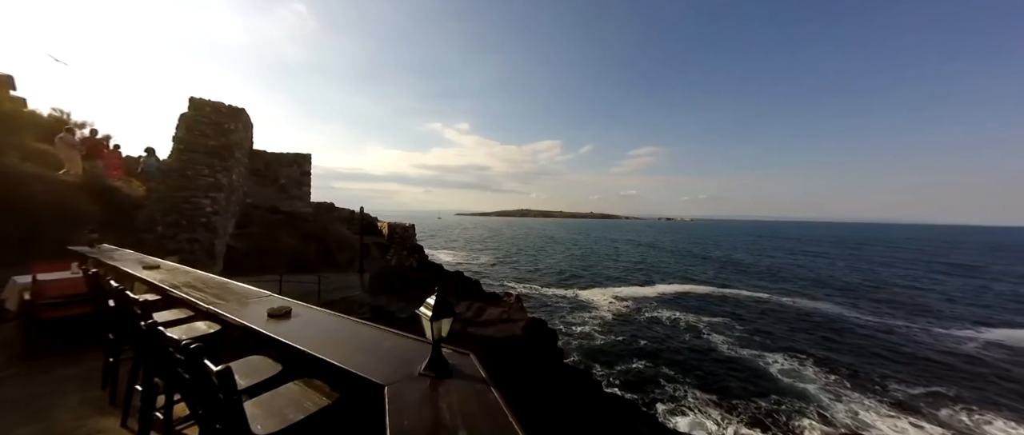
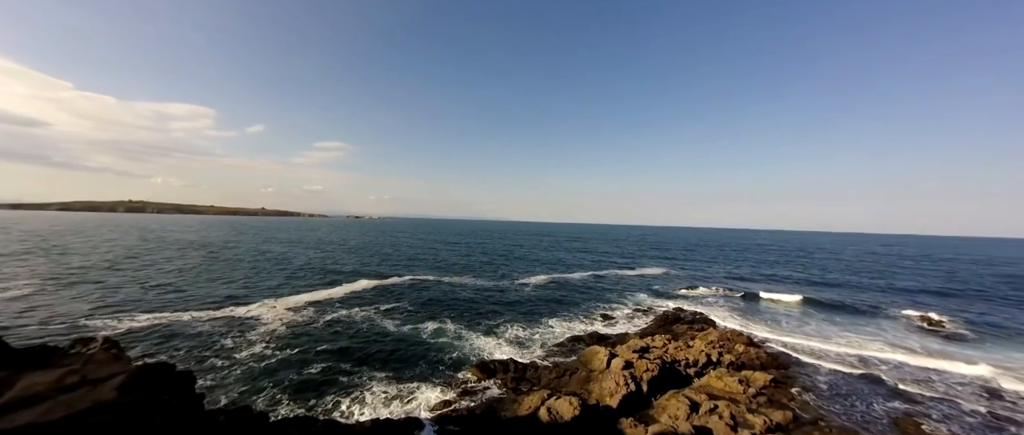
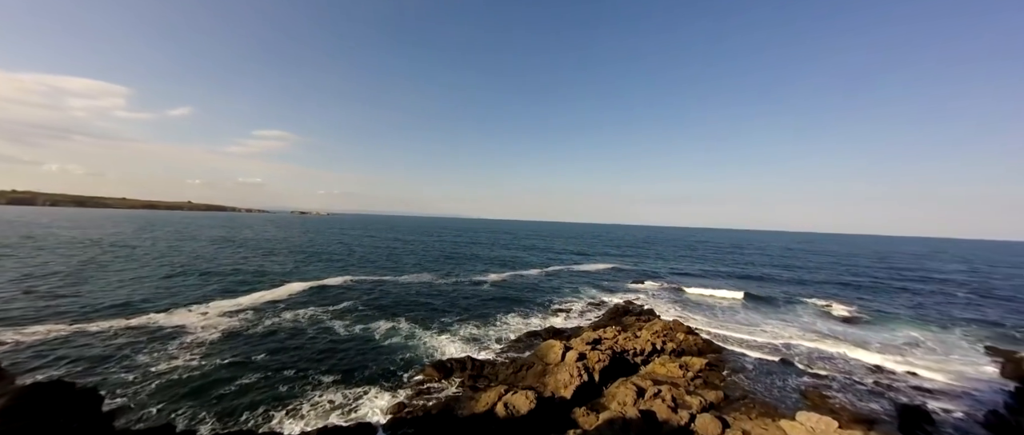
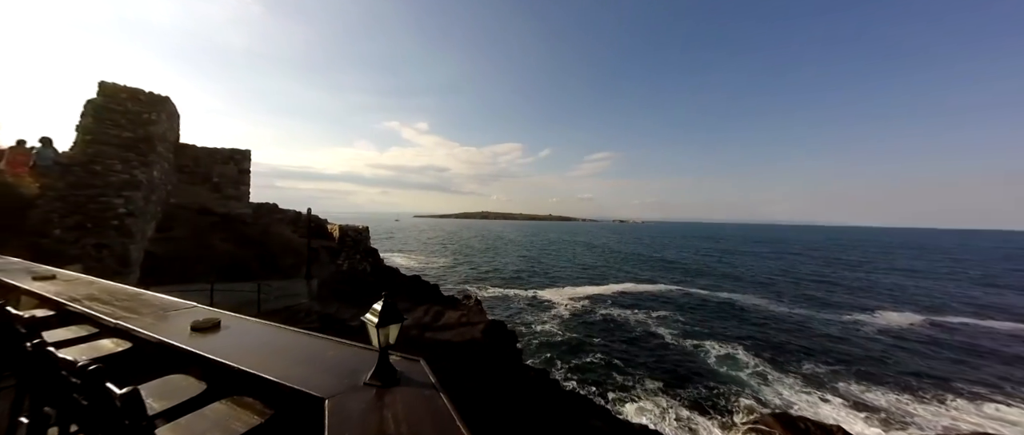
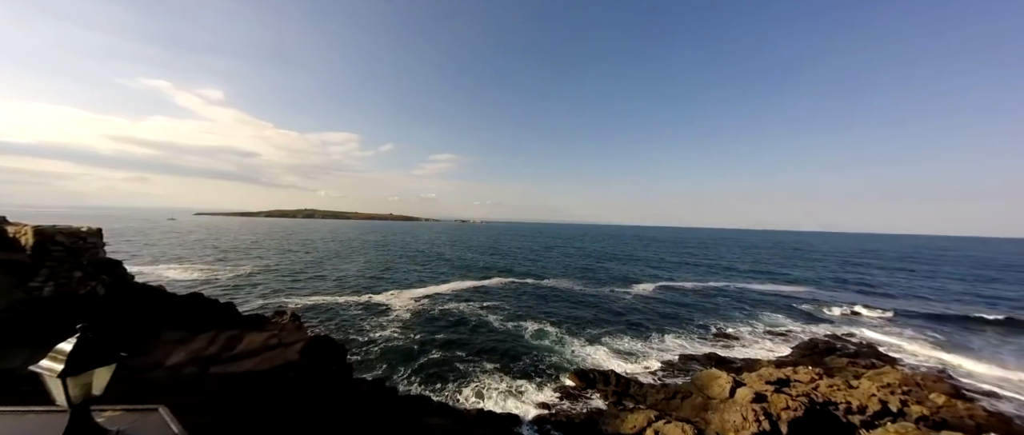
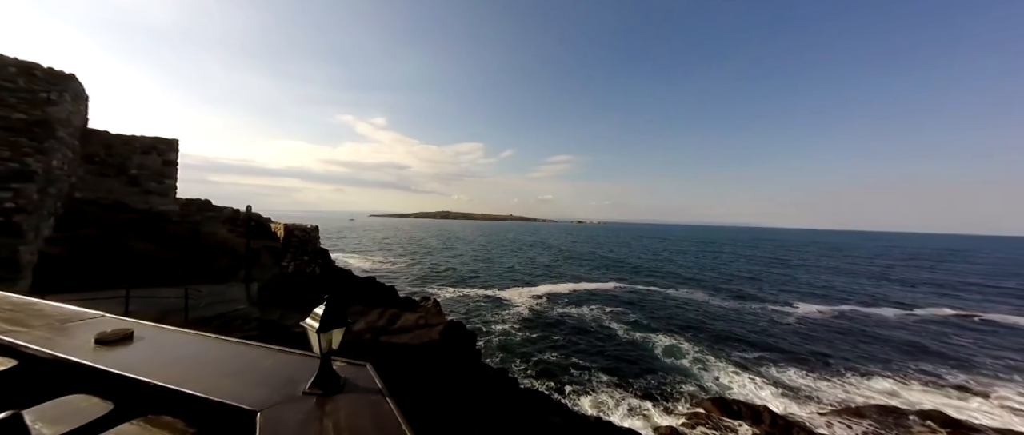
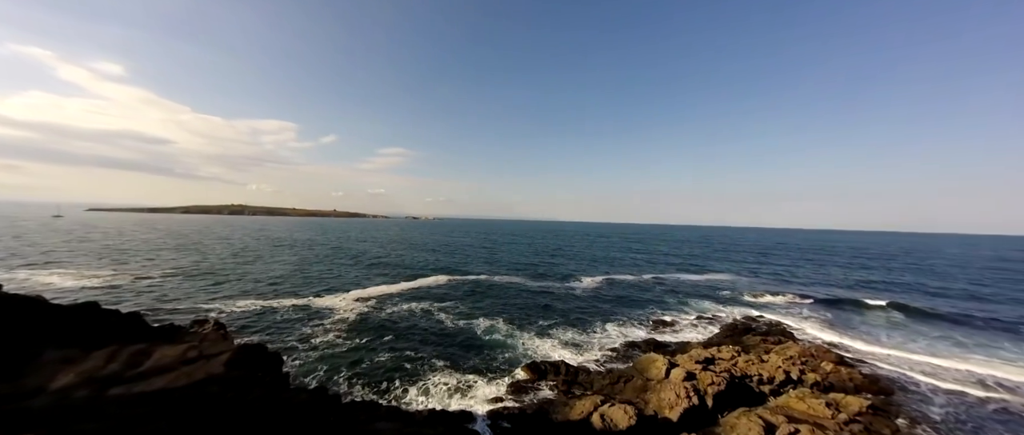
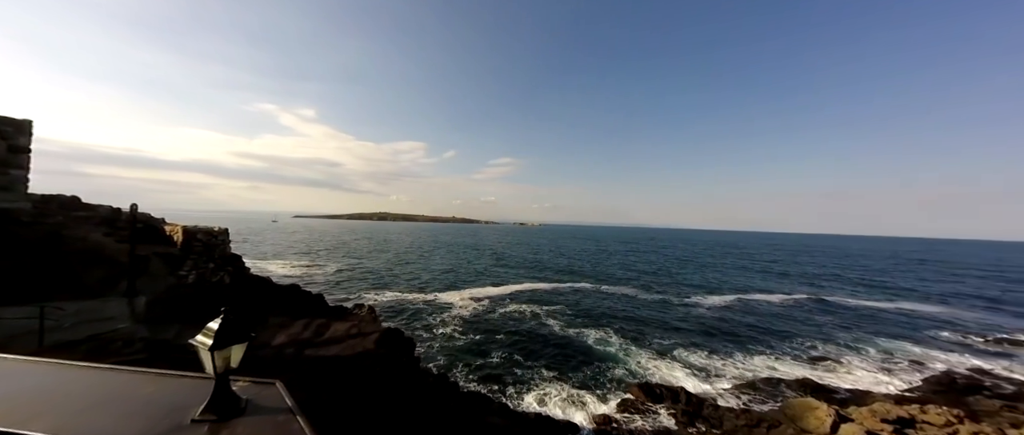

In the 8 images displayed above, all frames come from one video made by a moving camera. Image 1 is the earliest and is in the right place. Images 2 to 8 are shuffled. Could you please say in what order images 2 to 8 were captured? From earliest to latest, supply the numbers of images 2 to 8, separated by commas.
4, 6, 8, 5, 7, 2, 3
